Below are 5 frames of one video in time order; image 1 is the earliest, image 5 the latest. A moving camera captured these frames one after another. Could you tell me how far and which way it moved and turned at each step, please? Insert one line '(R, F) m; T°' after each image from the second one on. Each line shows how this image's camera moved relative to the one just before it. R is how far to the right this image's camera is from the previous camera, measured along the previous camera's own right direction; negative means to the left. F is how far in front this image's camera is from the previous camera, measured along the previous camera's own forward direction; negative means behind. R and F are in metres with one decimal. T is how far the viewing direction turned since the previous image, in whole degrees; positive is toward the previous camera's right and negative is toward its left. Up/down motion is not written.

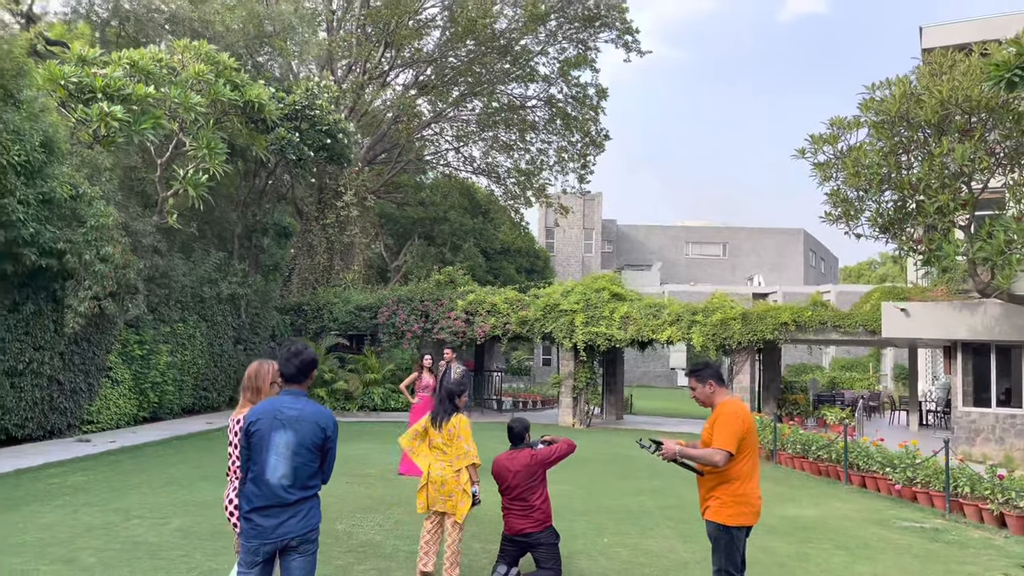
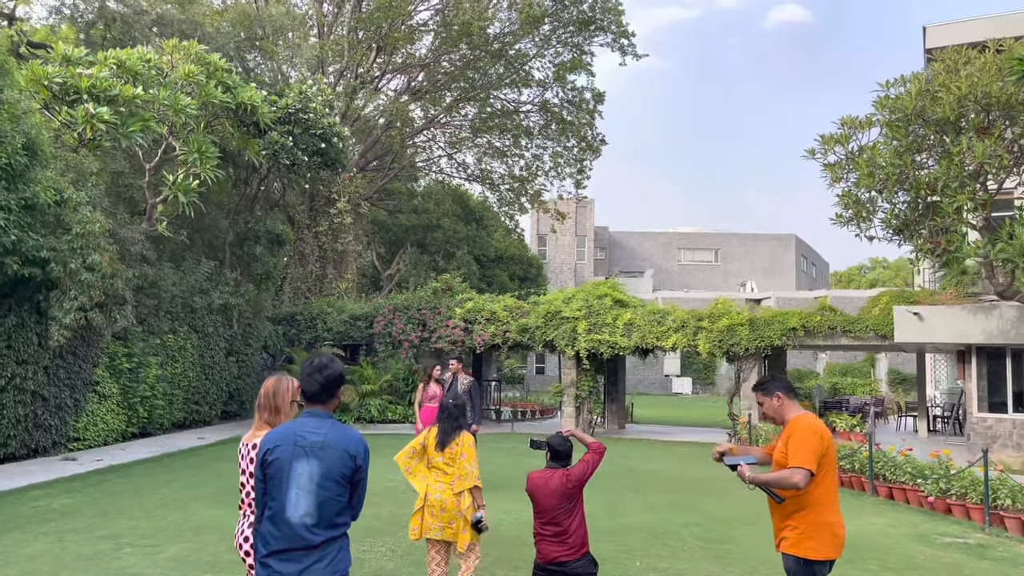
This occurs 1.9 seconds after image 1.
(-0.2, +0.4) m; +1°
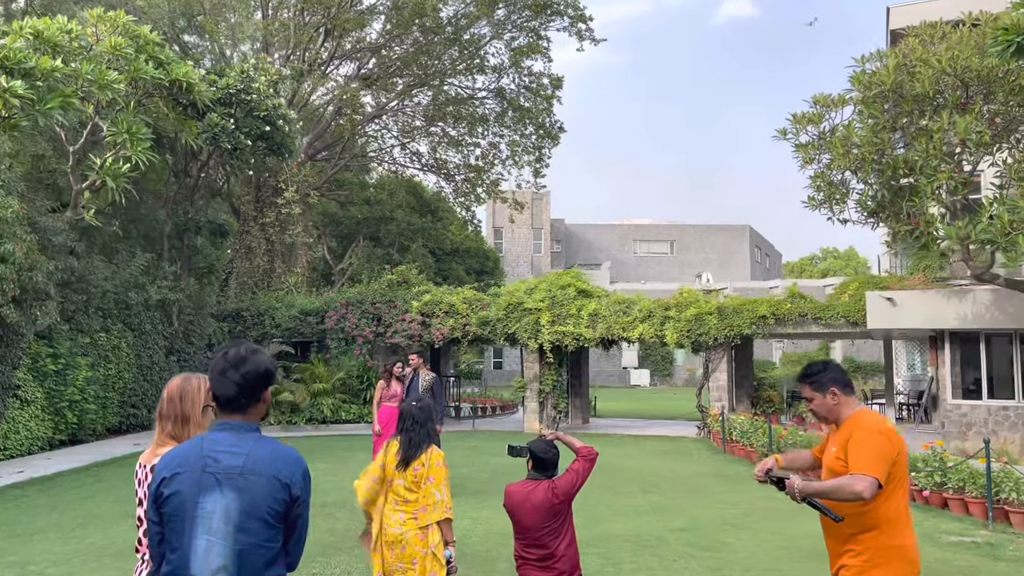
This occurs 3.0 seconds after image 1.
(-0.1, +0.7) m; +3°
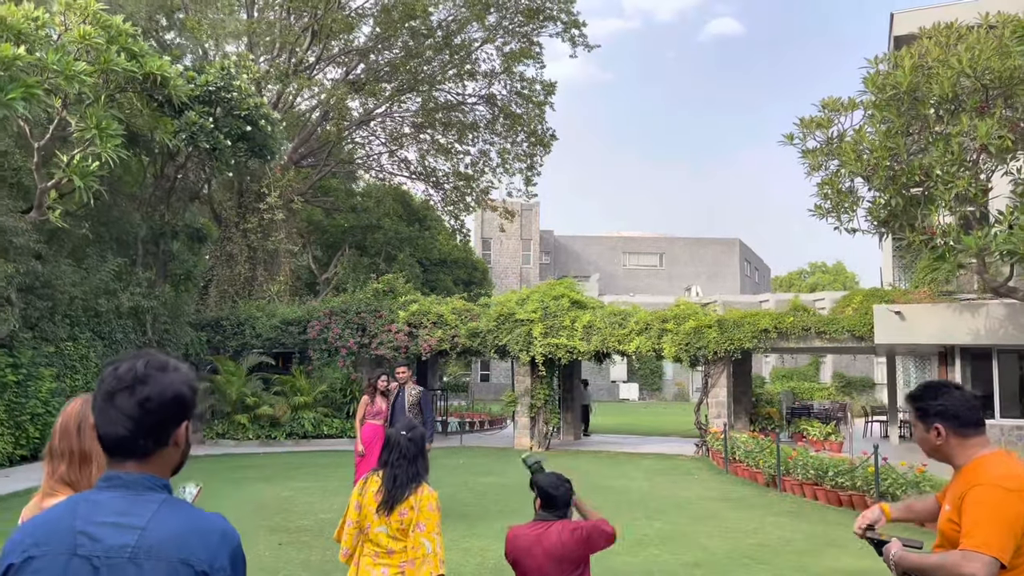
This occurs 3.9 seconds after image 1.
(-0.1, +0.6) m; +1°
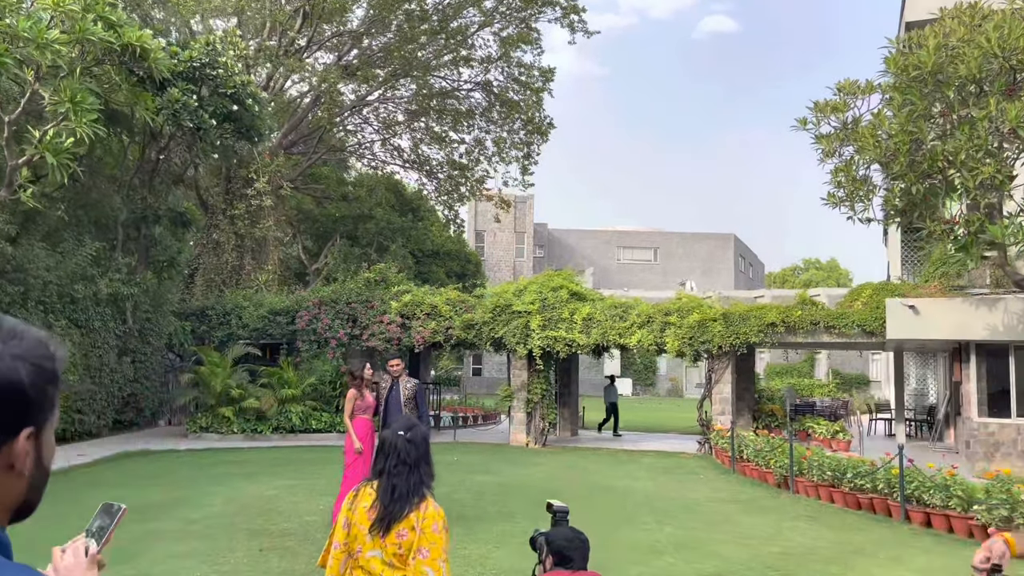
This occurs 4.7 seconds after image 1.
(-0.1, +0.6) m; +1°
